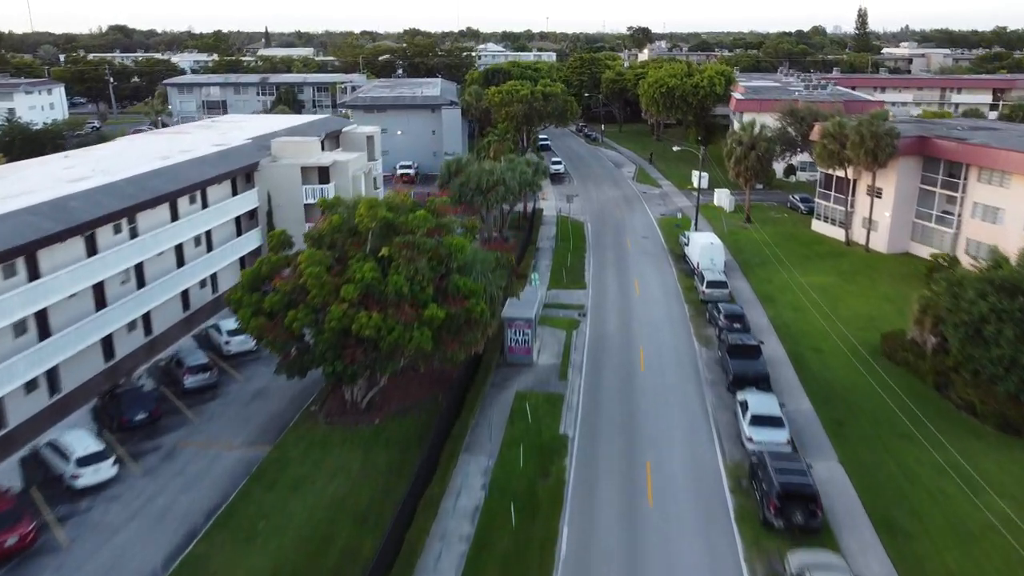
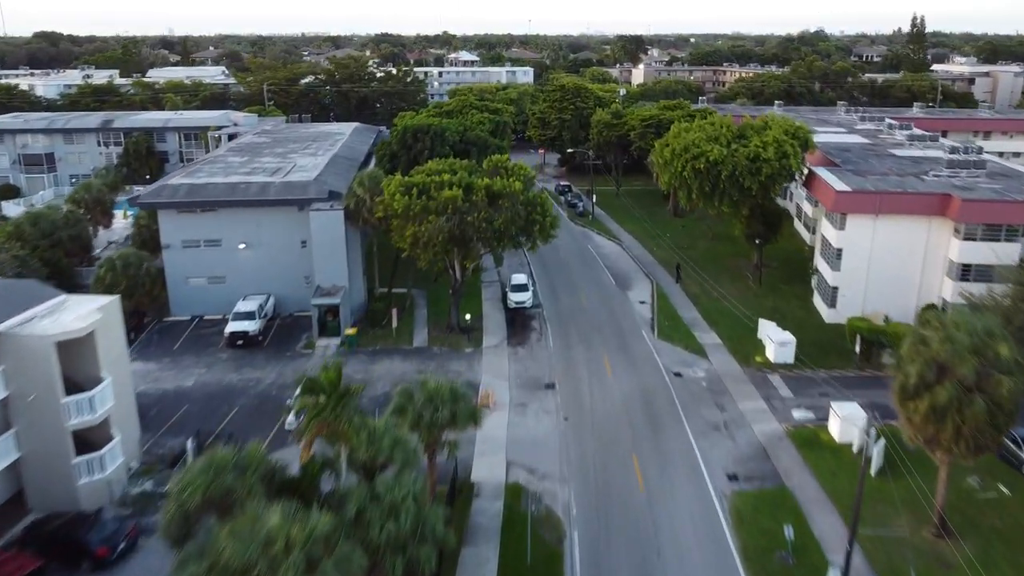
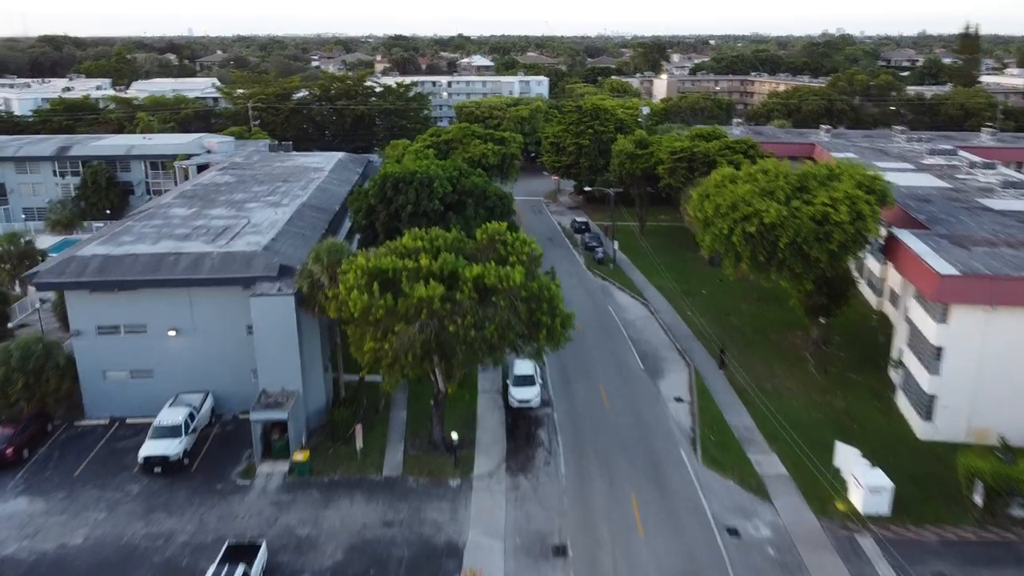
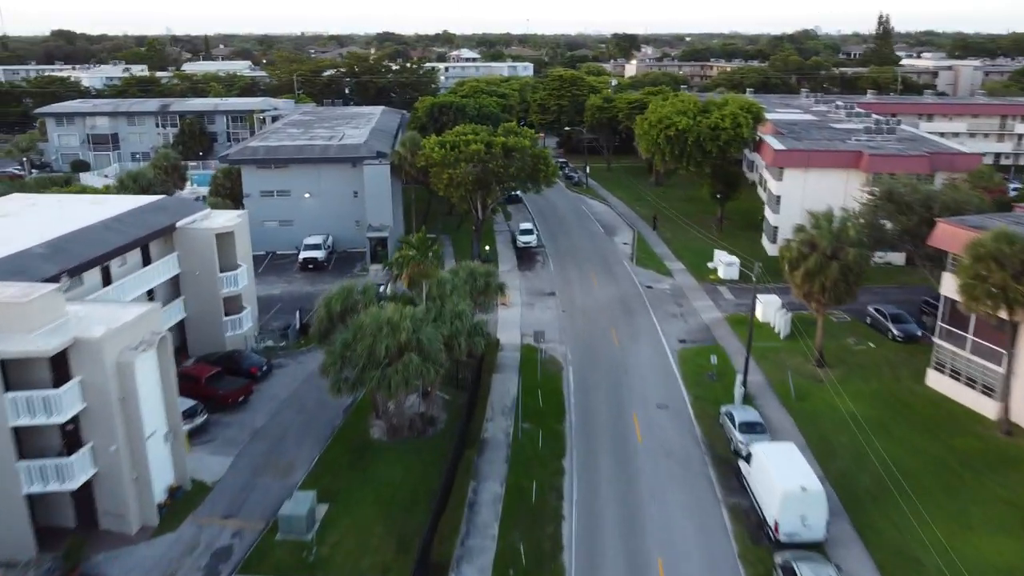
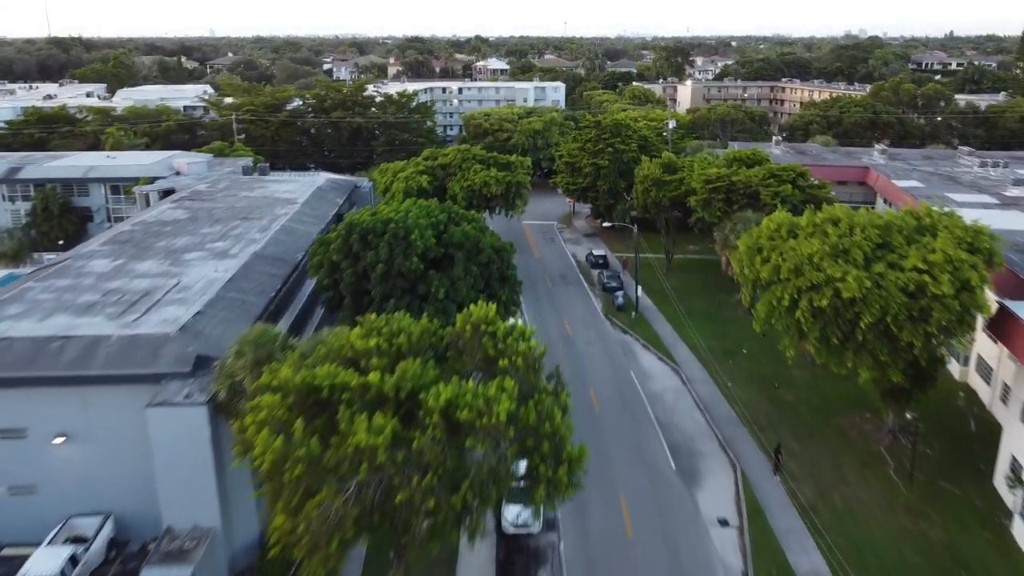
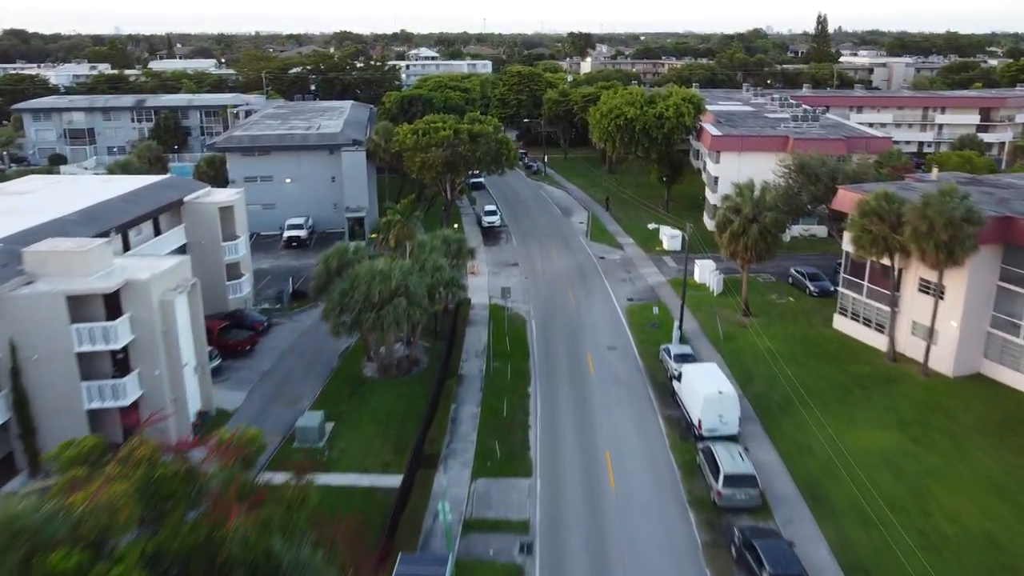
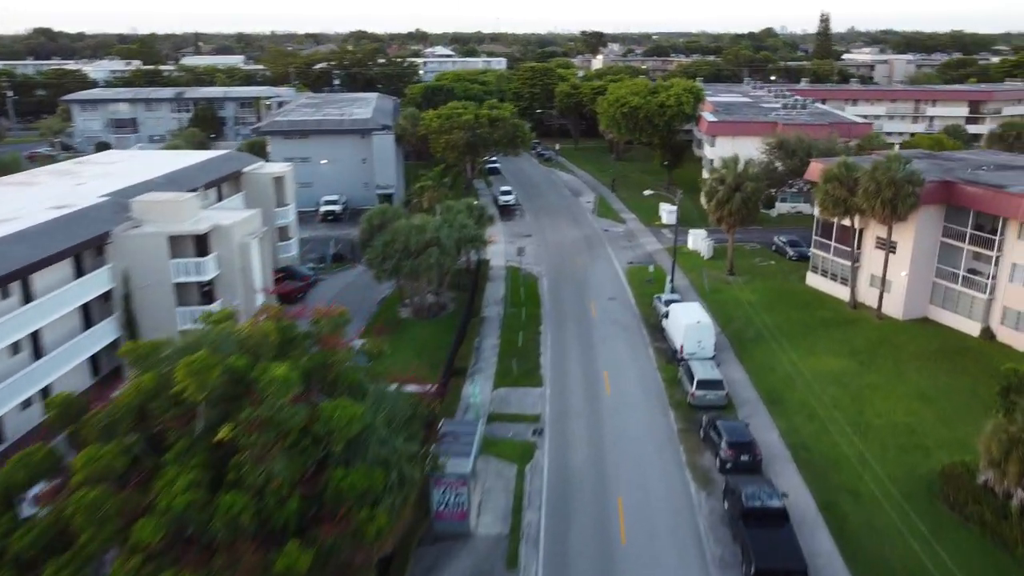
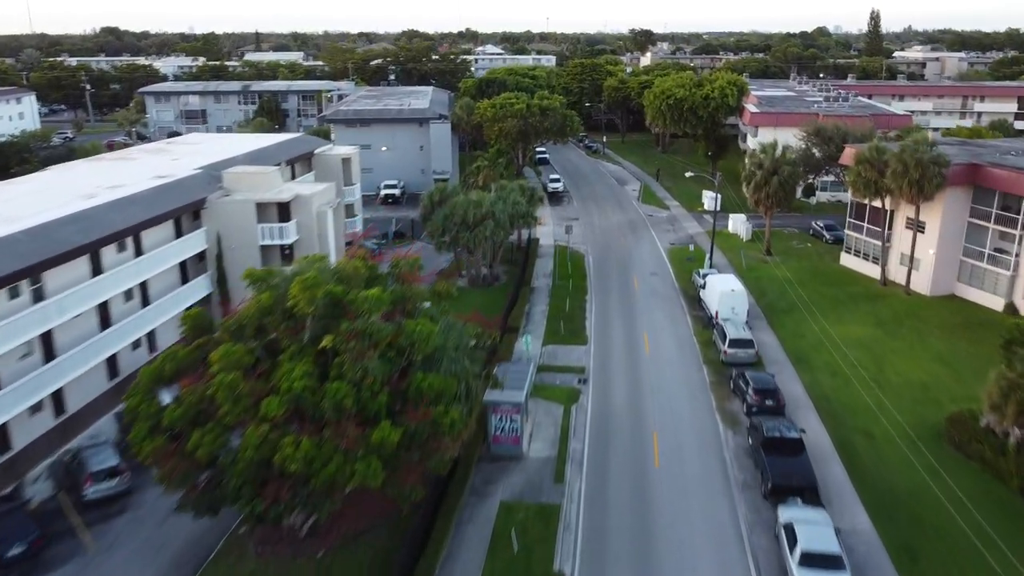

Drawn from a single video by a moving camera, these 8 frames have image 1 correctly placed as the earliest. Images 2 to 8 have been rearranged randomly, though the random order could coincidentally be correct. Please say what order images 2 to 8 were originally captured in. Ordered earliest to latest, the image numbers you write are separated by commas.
8, 7, 6, 4, 2, 3, 5
